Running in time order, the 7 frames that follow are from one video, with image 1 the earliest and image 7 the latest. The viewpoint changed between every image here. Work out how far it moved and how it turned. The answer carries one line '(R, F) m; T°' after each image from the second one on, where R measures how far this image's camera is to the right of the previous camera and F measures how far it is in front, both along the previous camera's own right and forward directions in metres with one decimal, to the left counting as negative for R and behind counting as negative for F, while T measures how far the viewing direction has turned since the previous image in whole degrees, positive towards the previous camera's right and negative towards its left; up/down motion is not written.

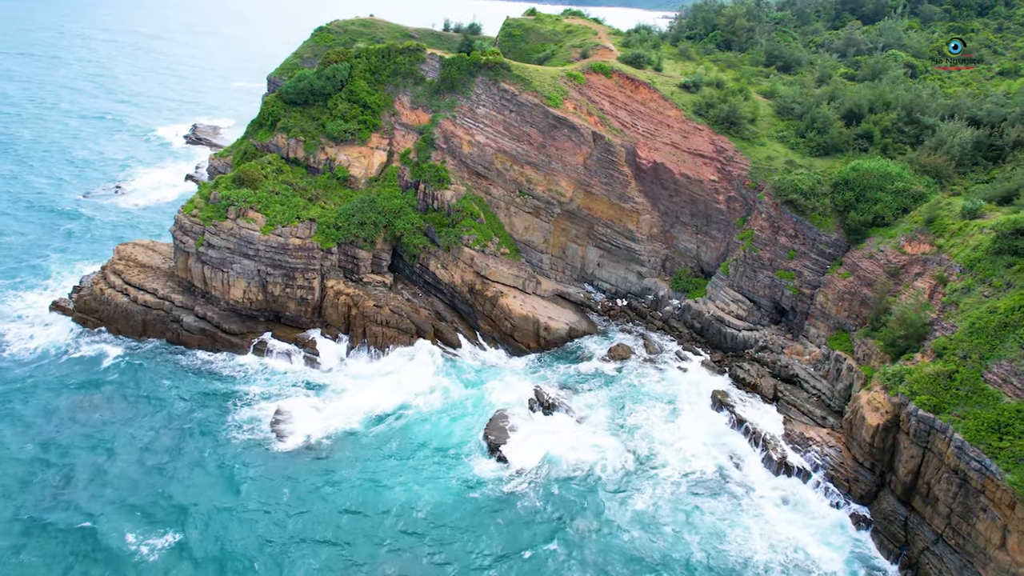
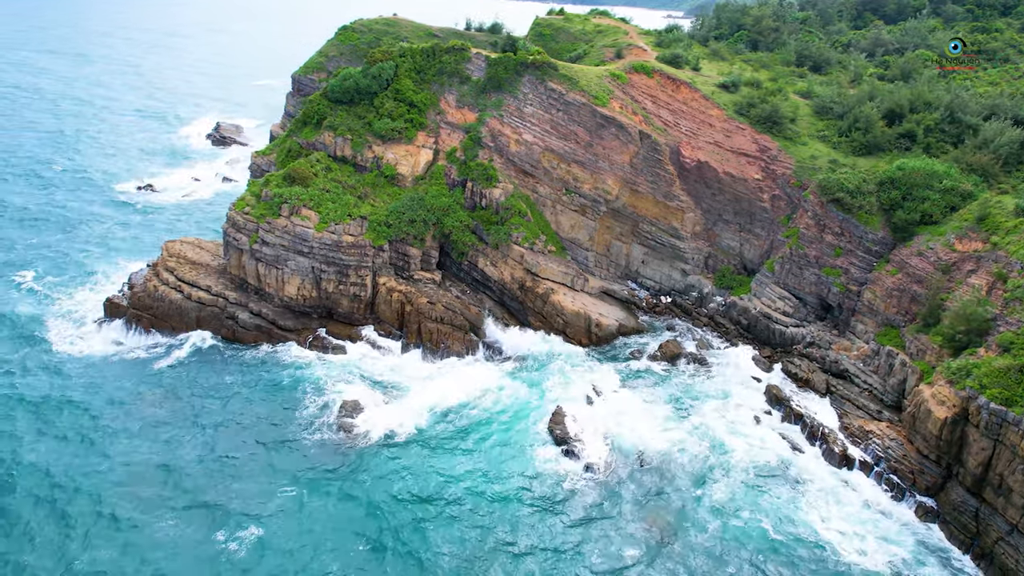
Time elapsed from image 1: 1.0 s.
(-2.5, -0.4) m; 0°
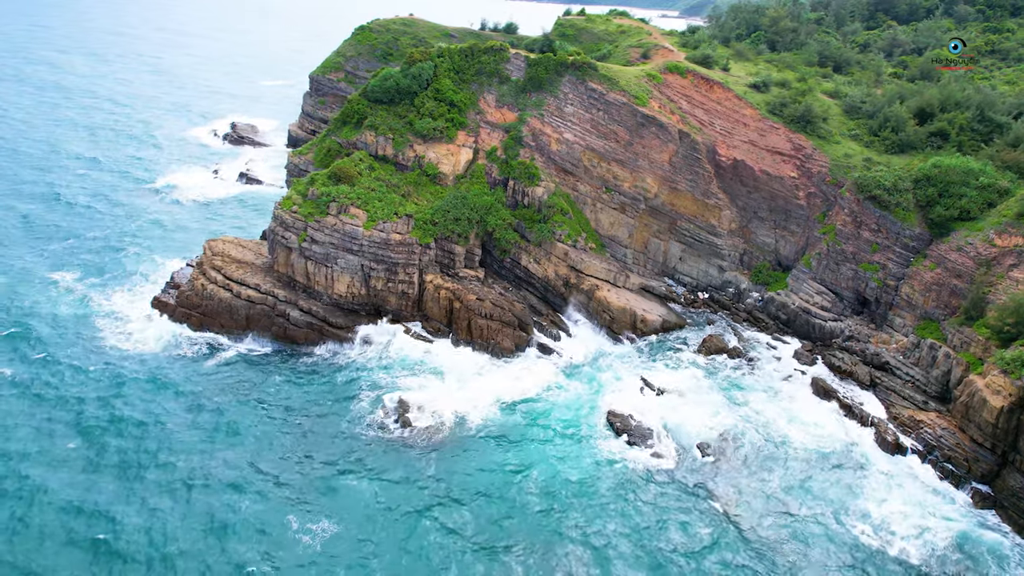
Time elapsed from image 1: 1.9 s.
(-2.6, -0.5) m; +1°
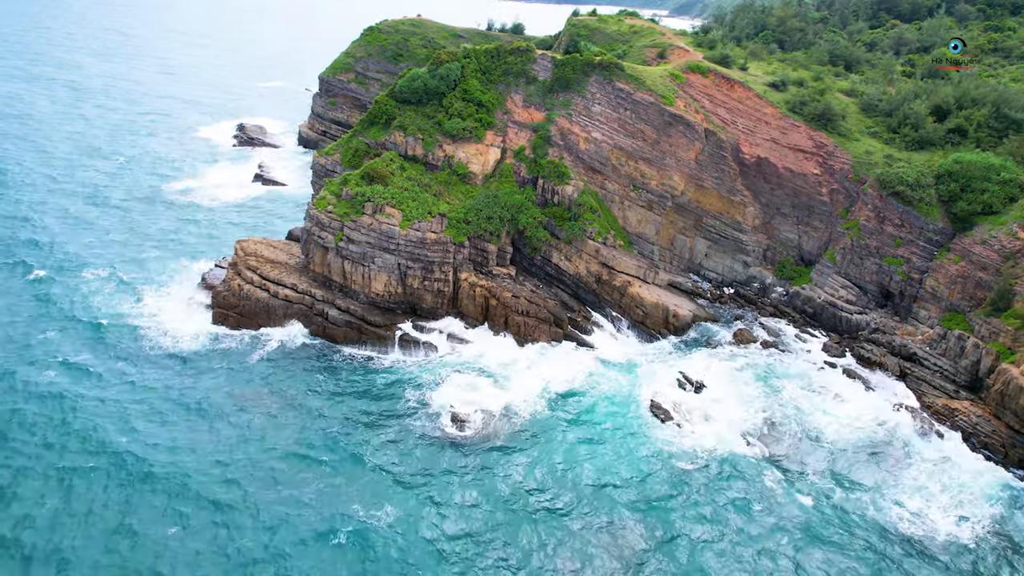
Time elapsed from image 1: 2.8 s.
(-2.2, -0.5) m; +1°
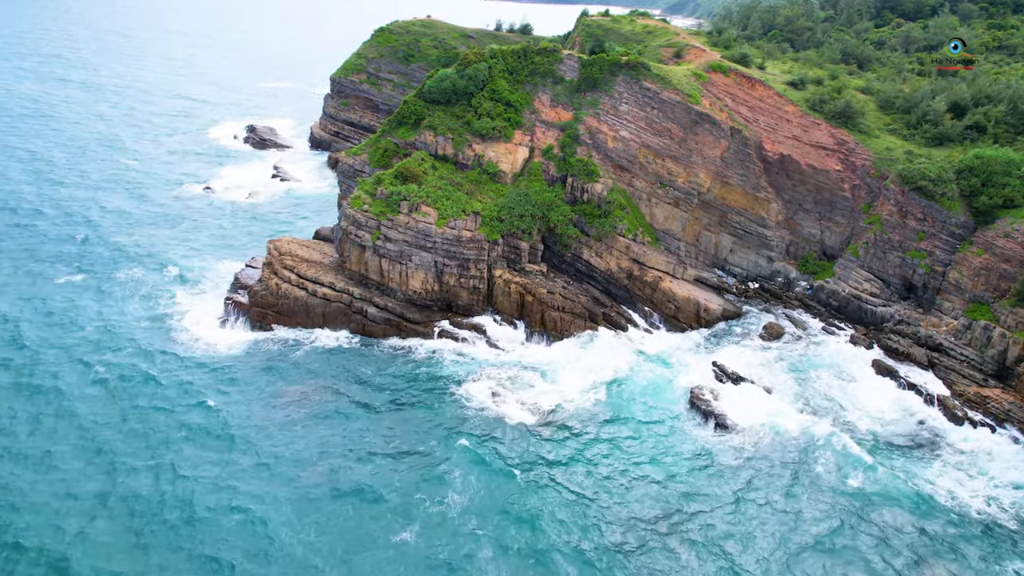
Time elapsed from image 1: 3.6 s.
(-2.1, -0.5) m; +1°
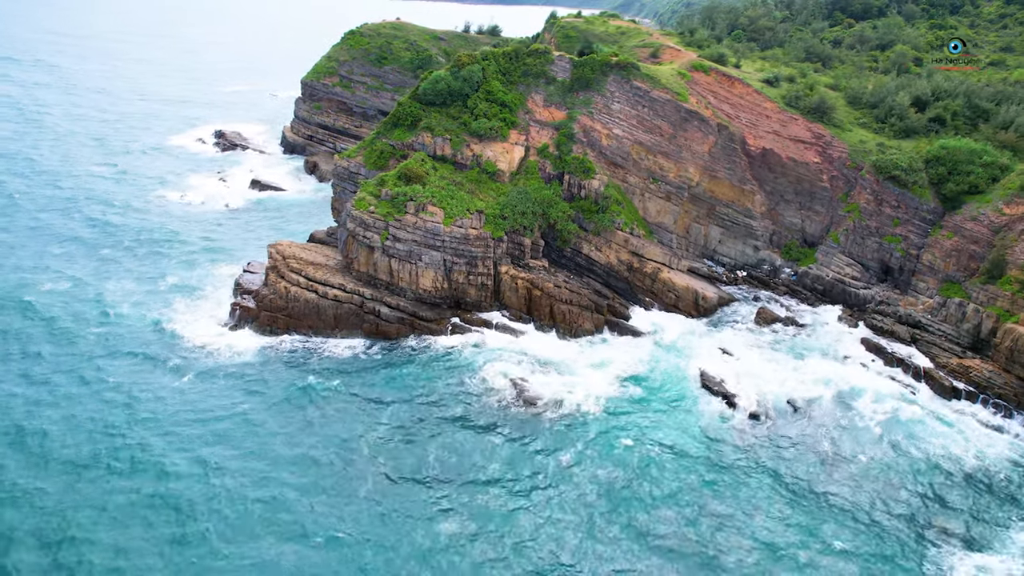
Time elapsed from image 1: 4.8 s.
(-2.8, -0.7) m; +4°
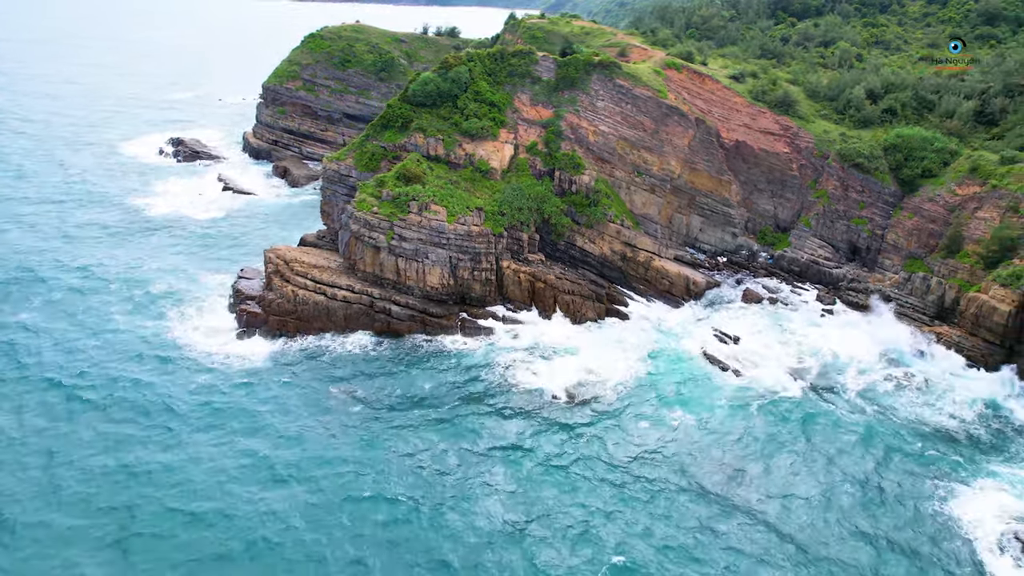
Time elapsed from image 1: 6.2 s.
(-3.2, -0.9) m; +5°
